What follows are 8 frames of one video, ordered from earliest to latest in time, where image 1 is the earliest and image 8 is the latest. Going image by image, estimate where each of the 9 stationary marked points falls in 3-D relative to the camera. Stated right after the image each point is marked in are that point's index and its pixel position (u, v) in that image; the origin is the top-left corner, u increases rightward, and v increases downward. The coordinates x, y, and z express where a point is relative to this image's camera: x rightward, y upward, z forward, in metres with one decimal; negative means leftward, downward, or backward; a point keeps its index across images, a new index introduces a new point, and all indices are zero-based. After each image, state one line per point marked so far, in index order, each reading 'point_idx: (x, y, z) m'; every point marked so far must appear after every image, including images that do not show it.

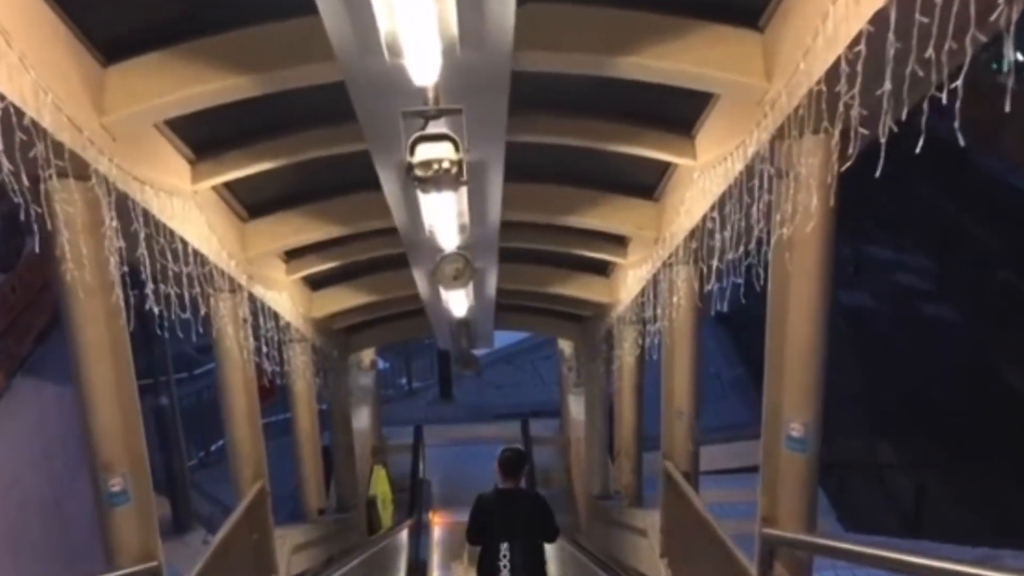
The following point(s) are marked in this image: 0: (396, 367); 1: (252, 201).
0: (-1.7, -1.1, +16.6) m
1: (-1.2, +0.4, +5.3) m
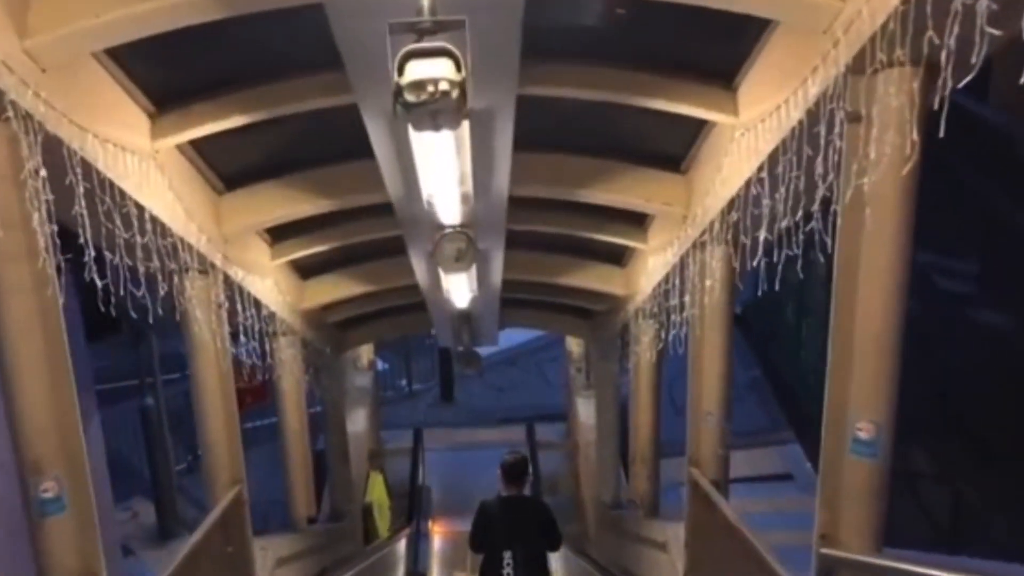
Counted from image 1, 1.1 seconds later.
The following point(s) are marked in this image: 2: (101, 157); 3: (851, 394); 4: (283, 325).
0: (-1.6, -1.1, +16.0) m
1: (-1.1, +0.5, +4.7) m
2: (-1.1, +0.4, +3.3) m
3: (+0.9, -0.3, +3.1) m
4: (-1.3, -0.2, +6.6) m
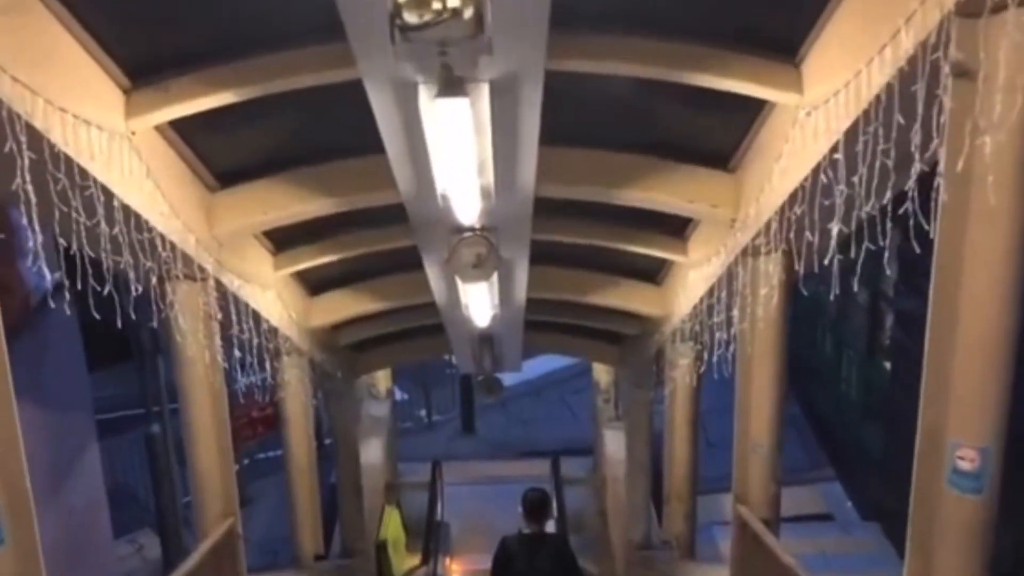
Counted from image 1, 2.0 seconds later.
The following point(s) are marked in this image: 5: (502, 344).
0: (-1.3, -1.4, +15.5) m
1: (-1.0, +0.4, +4.2) m
2: (-1.1, +0.4, +2.8) m
3: (+0.9, -0.3, +2.5) m
4: (-1.1, -0.3, +6.0) m
5: (-0.1, -0.3, +7.2) m
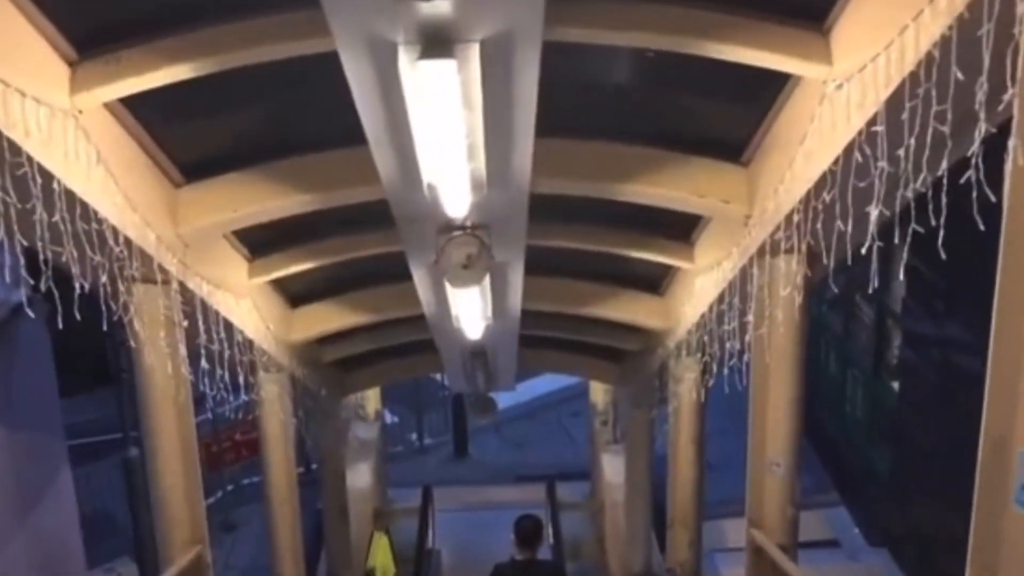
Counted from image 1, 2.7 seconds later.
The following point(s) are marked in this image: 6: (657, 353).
0: (-1.4, -1.7, +15.0) m
1: (-1.0, +0.4, +3.8) m
2: (-1.1, +0.4, +2.4) m
3: (+0.9, -0.2, +2.1) m
4: (-1.2, -0.3, +5.7) m
5: (-0.1, -0.4, +6.8) m
6: (+0.8, -0.4, +6.3) m
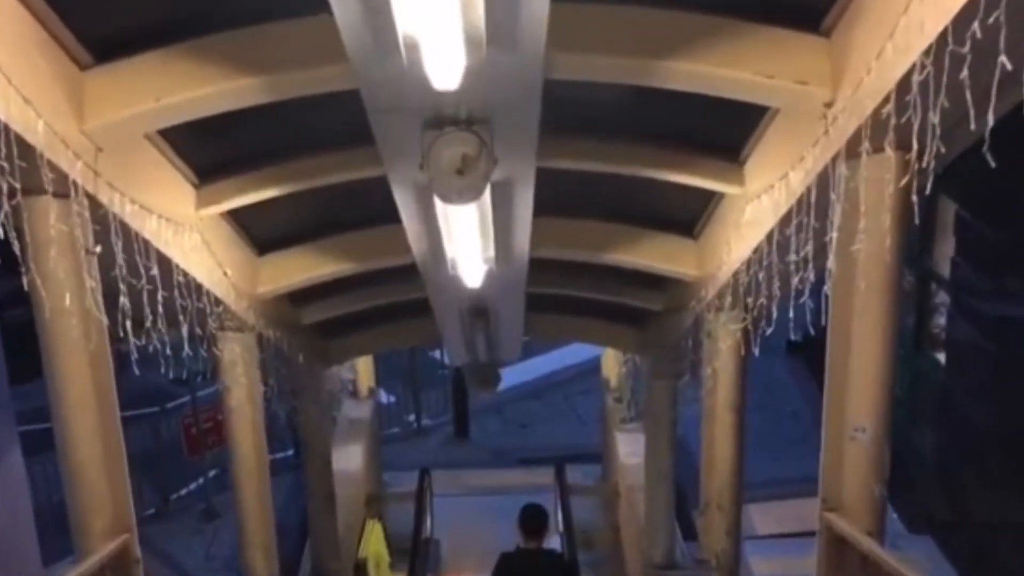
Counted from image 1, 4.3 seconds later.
0: (-1.3, -1.4, +14.1) m
1: (-1.0, +0.6, +2.9) m
2: (-1.1, +0.6, +1.5) m
3: (+0.9, 0.0, +1.2) m
4: (-1.1, -0.1, +4.7) m
5: (-0.1, -0.2, +5.9) m
6: (+0.8, -0.1, +5.4) m
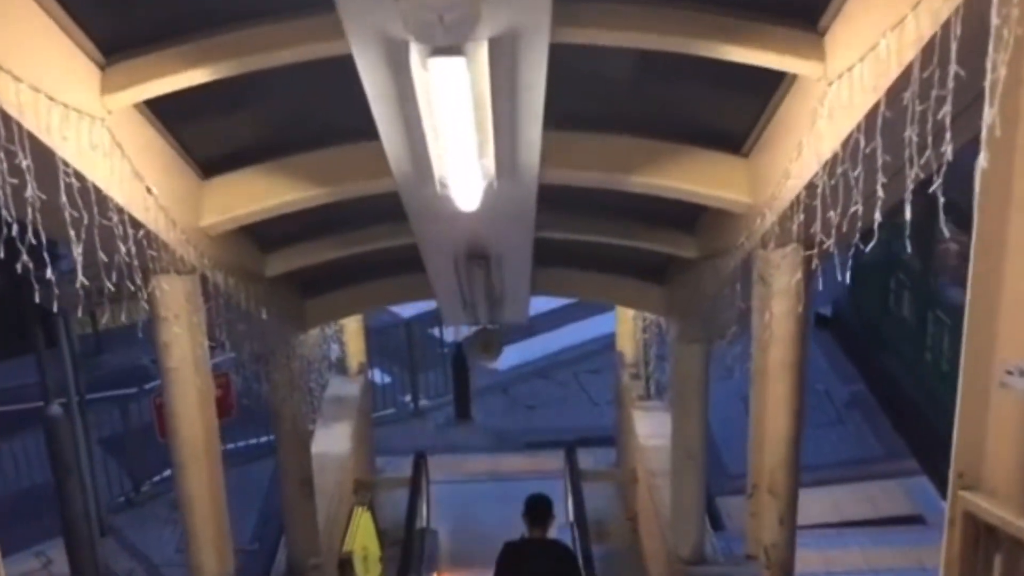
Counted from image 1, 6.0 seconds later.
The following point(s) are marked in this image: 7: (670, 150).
0: (-1.2, -1.1, +13.2) m
1: (-1.0, +0.9, +1.9) m
2: (-1.1, +0.8, +0.5) m
3: (+0.9, +0.2, +0.2) m
4: (-1.1, +0.1, +3.8) m
5: (0.0, +0.1, +4.9) m
6: (+0.8, +0.1, +4.4) m
7: (+0.5, +0.5, +4.0) m
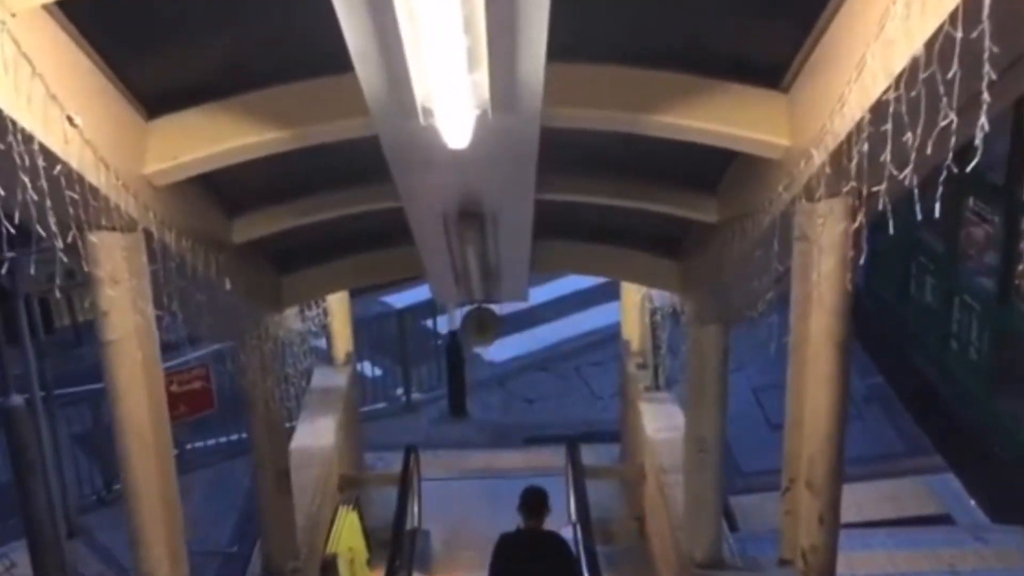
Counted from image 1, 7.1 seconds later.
0: (-1.3, -1.0, +12.6) m
1: (-1.0, +1.0, +1.3) m
2: (-1.1, +0.9, -0.1) m
3: (+0.9, +0.3, -0.4) m
4: (-1.1, +0.3, +3.2) m
5: (0.0, +0.2, +4.3) m
6: (+0.8, +0.3, +3.8) m
7: (+0.5, +0.6, +3.4) m
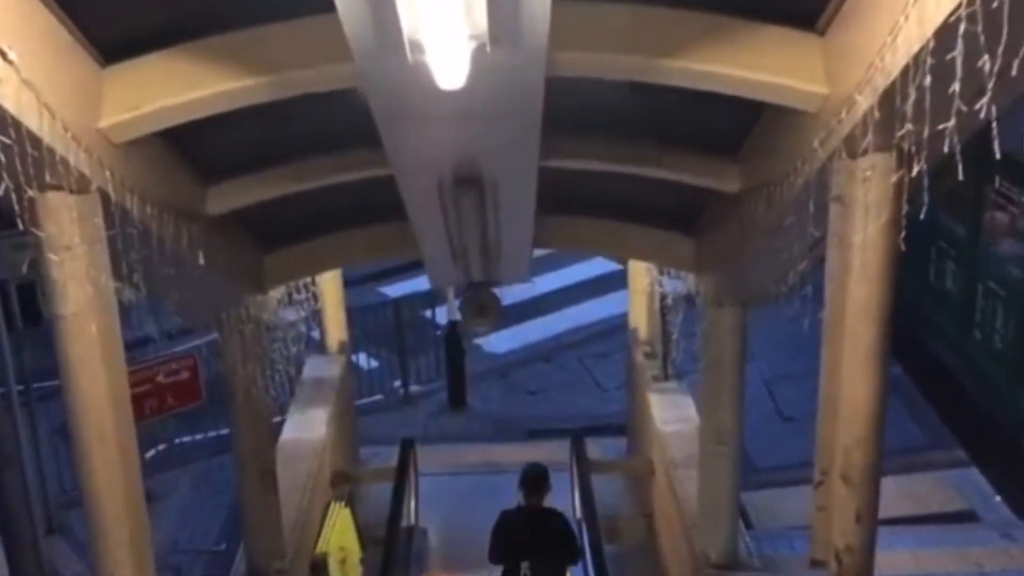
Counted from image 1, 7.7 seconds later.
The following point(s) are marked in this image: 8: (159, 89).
0: (-1.2, -0.9, +12.2) m
1: (-1.0, +1.1, +0.9) m
2: (-1.1, +1.0, -0.4) m
3: (+0.9, +0.4, -0.8) m
4: (-1.1, +0.3, +2.8) m
5: (0.0, +0.3, +3.9) m
6: (+0.8, +0.3, +3.4) m
7: (+0.5, +0.7, +3.0) m
8: (-0.9, +0.5, +3.1) m
